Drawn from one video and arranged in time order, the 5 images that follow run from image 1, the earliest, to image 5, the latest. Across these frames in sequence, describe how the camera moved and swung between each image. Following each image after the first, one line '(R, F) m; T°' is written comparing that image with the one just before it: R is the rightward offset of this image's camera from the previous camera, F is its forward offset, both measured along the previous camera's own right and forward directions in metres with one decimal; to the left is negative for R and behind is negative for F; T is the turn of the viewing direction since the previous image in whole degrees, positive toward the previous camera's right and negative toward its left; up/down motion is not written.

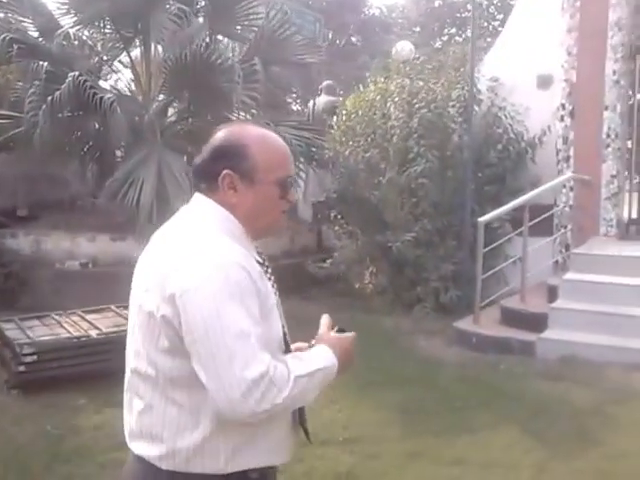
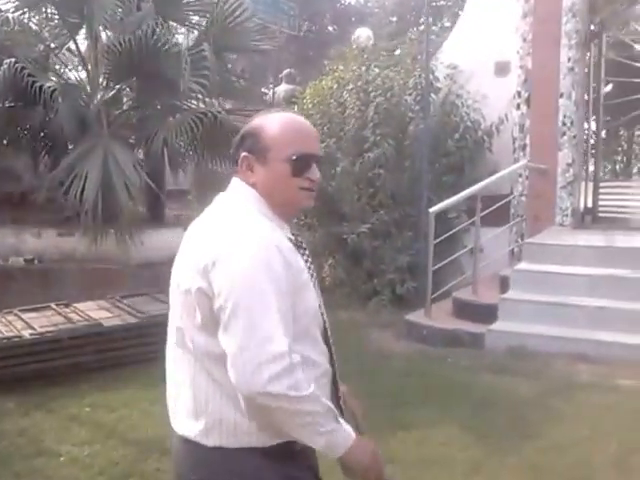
(+0.3, +0.2) m; +1°
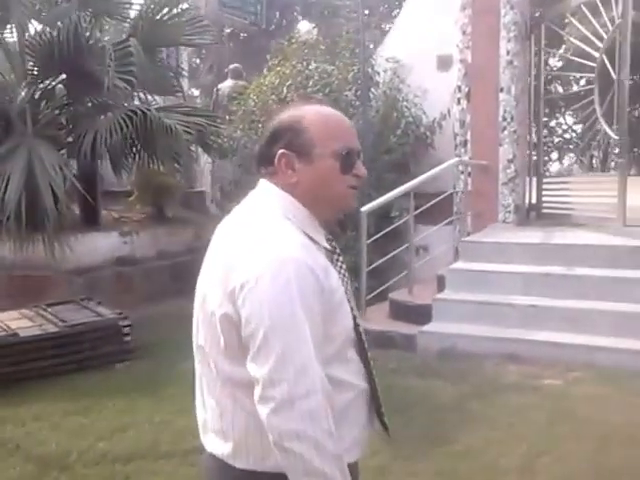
(+0.4, +0.2) m; +1°
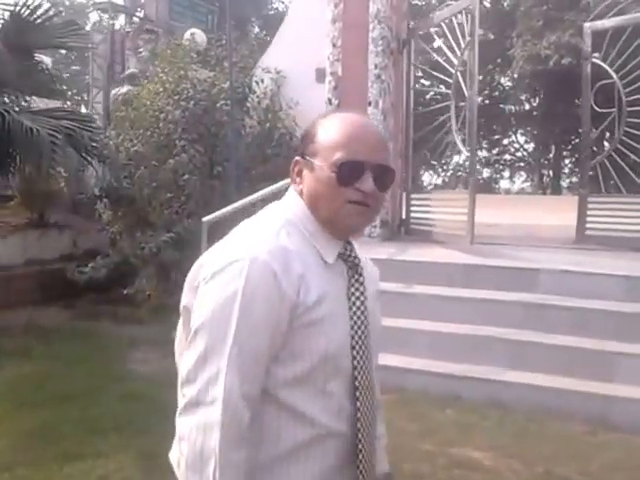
(+1.1, +0.1) m; 0°
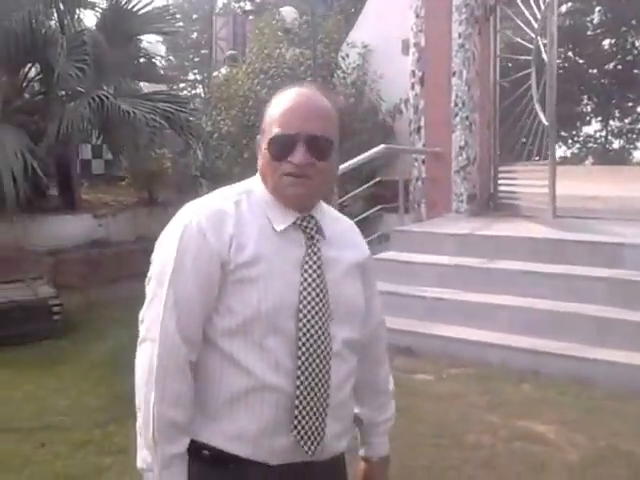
(+0.5, +0.1) m; -10°
